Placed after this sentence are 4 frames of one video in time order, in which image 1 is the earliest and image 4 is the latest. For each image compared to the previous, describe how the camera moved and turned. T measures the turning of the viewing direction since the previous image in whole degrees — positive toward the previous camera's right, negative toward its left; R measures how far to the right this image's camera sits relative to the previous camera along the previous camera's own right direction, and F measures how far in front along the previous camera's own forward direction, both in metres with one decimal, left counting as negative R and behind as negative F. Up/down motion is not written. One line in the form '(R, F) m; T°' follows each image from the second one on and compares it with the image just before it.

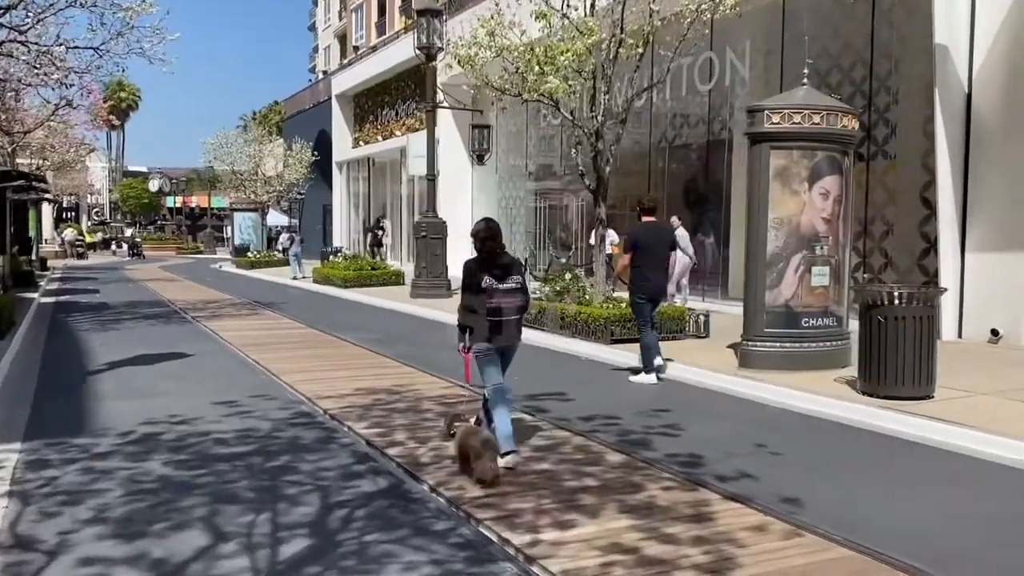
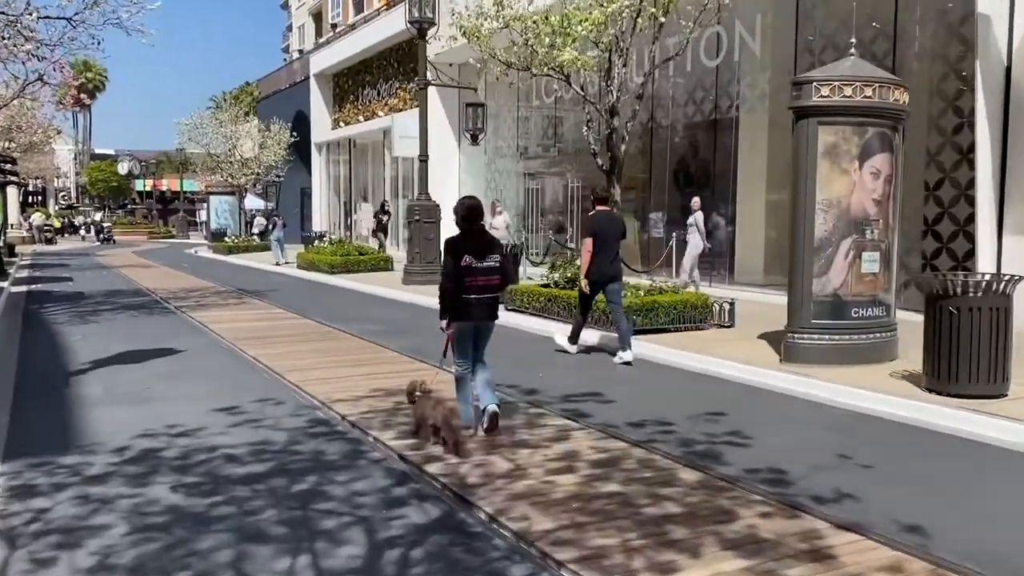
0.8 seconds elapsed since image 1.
(-0.5, +0.8) m; +2°
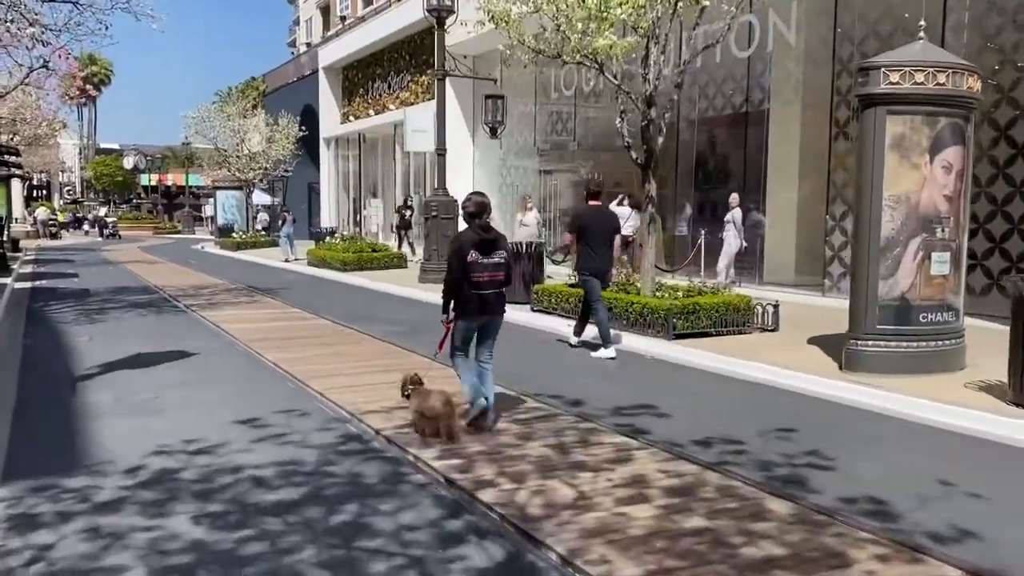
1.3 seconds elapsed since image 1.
(-0.4, +0.7) m; 0°
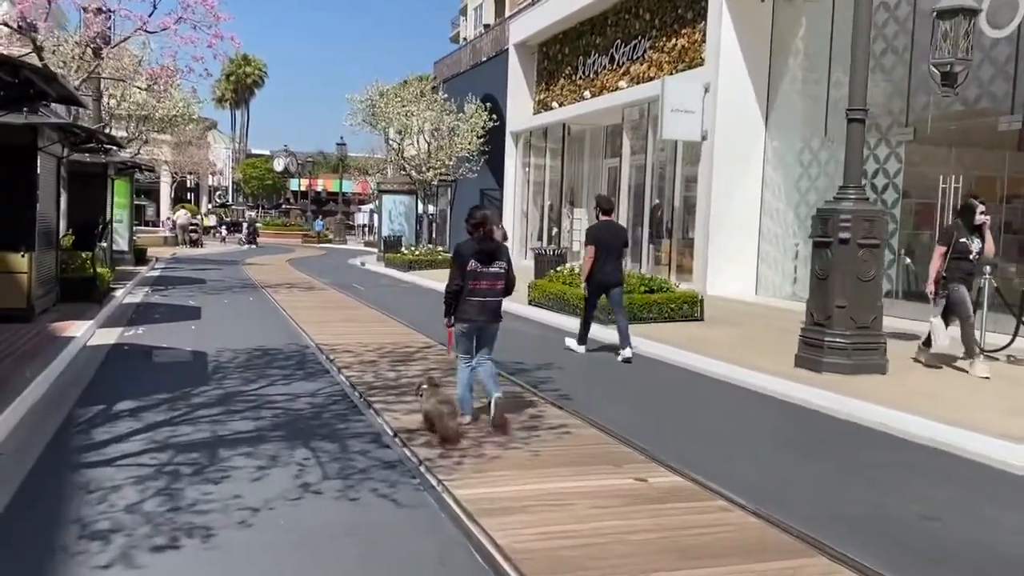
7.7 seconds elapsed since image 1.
(-3.8, +8.9) m; -8°
